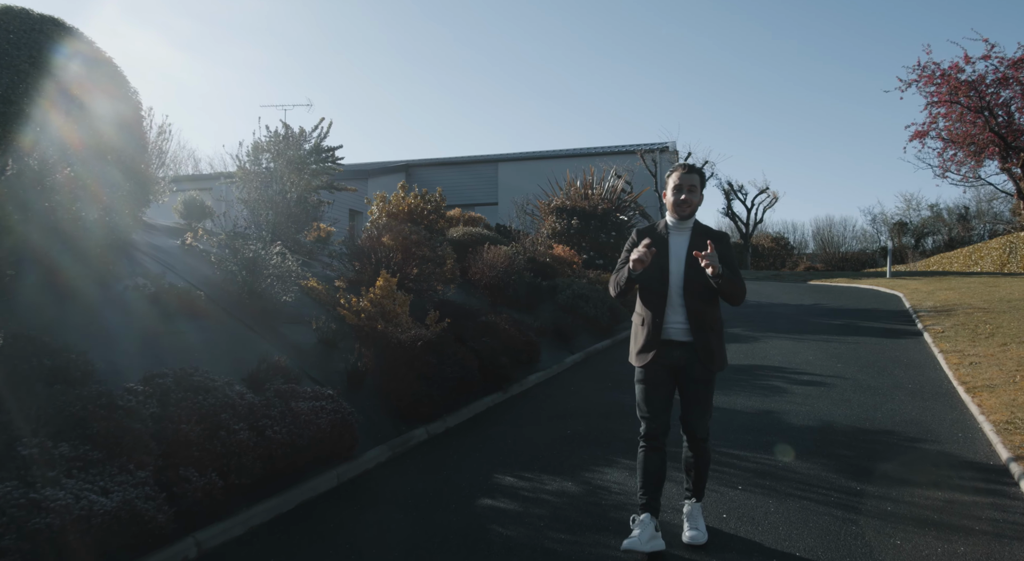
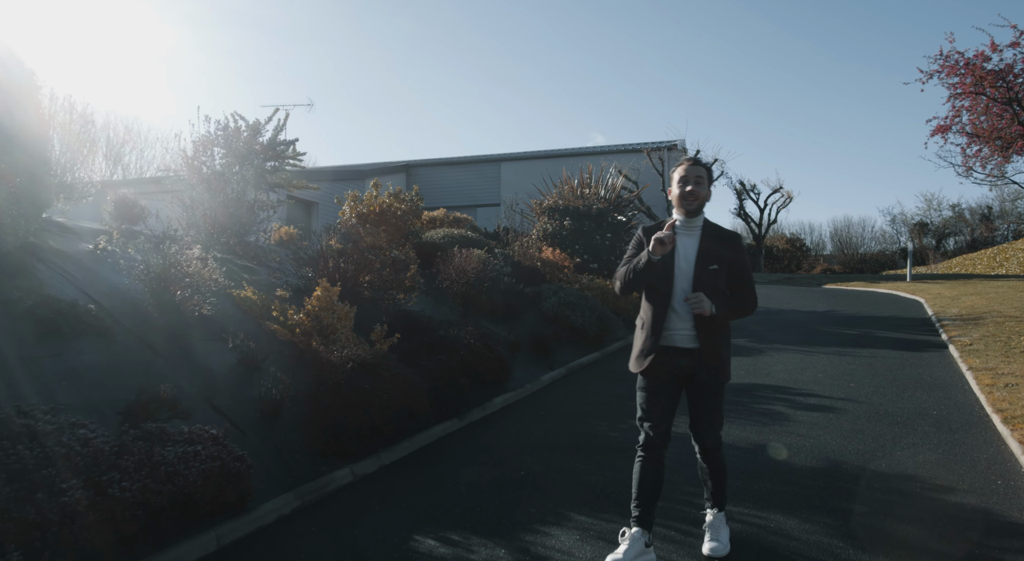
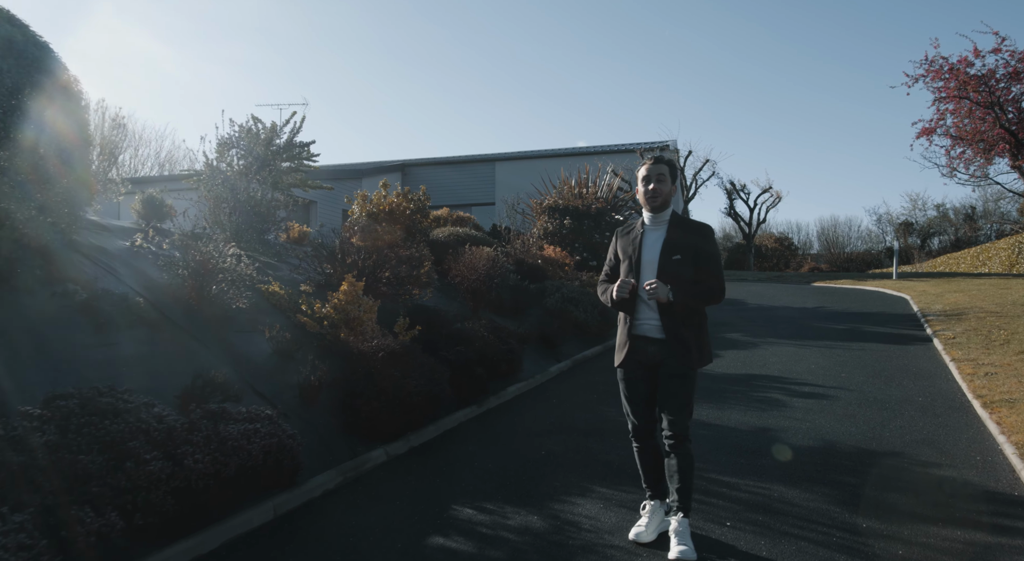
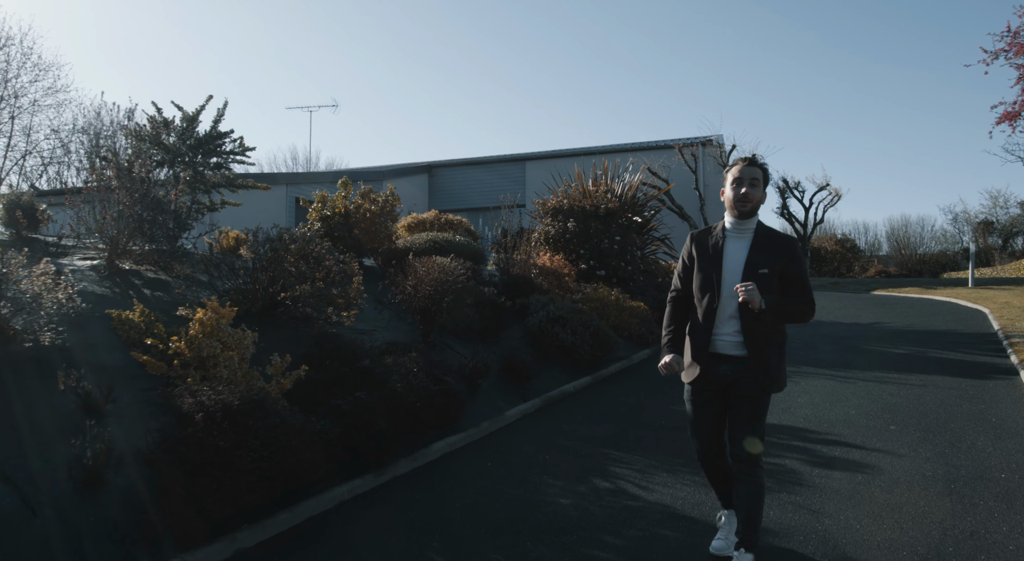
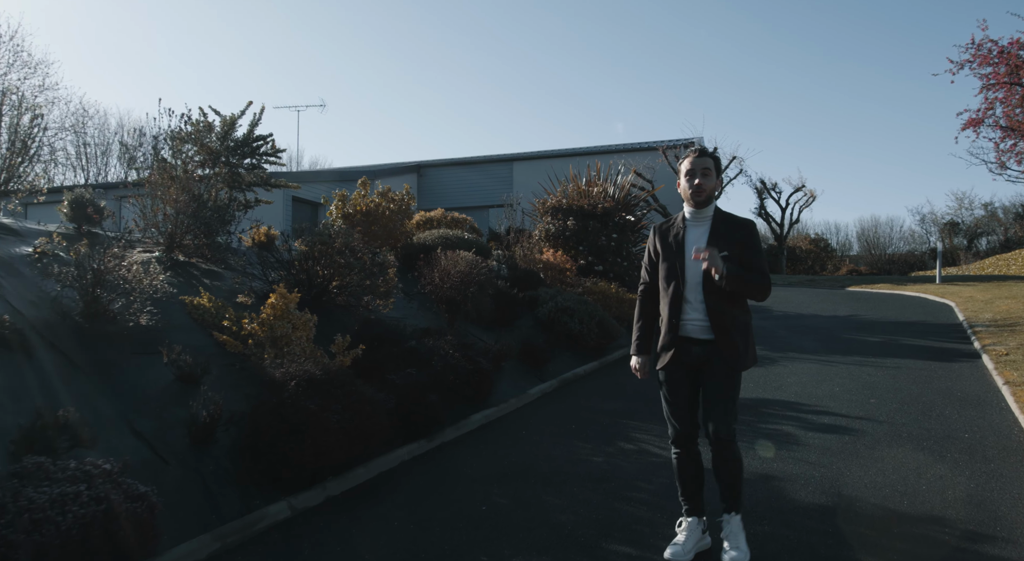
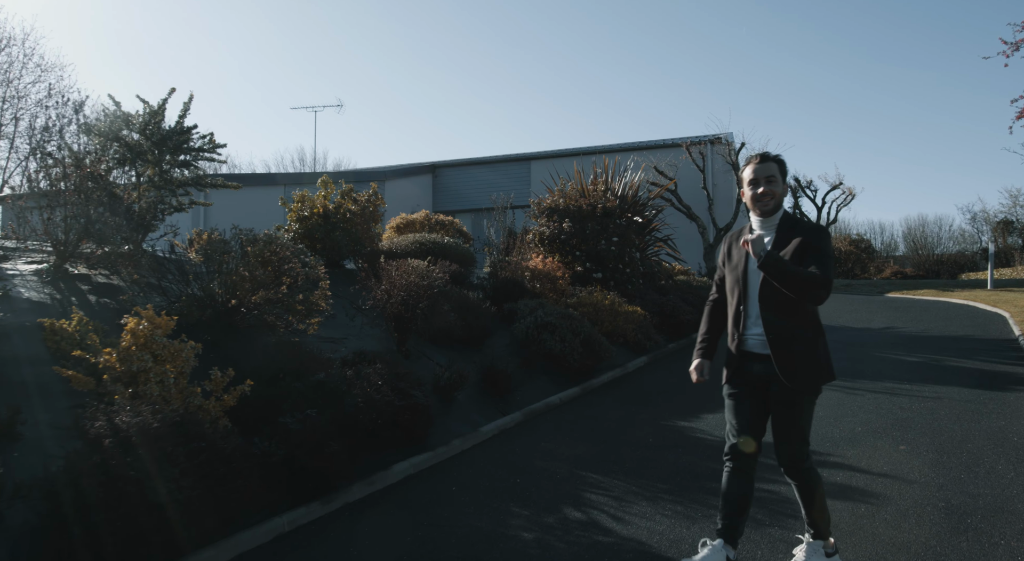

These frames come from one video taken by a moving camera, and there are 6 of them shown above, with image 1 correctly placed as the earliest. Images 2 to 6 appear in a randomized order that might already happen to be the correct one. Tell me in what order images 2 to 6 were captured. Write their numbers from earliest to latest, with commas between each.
3, 2, 5, 4, 6
